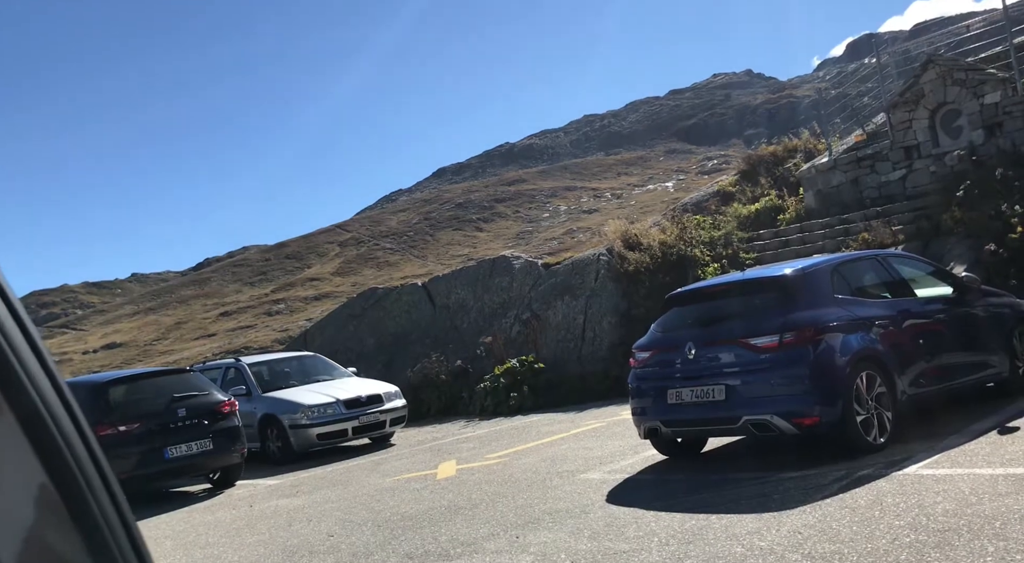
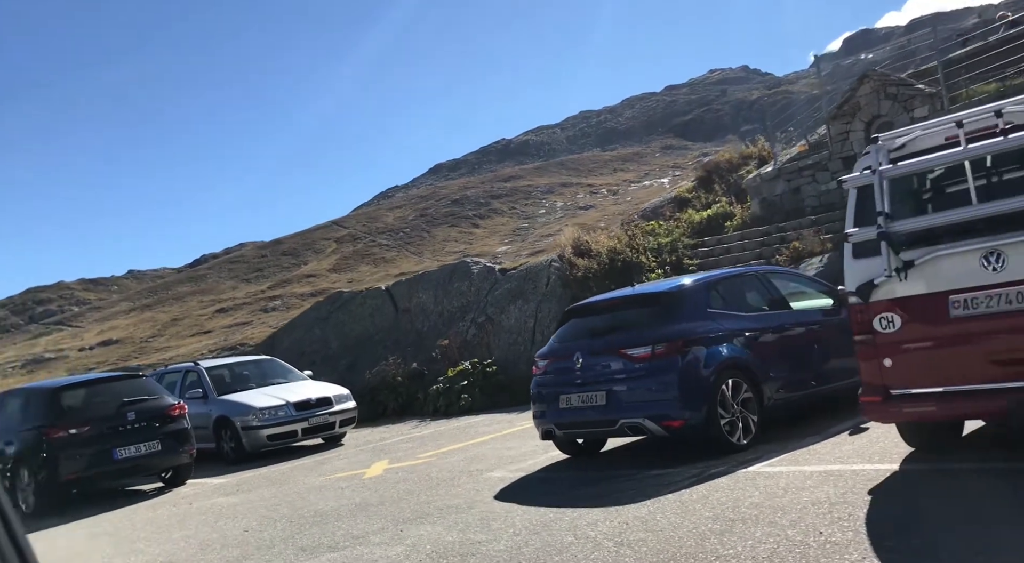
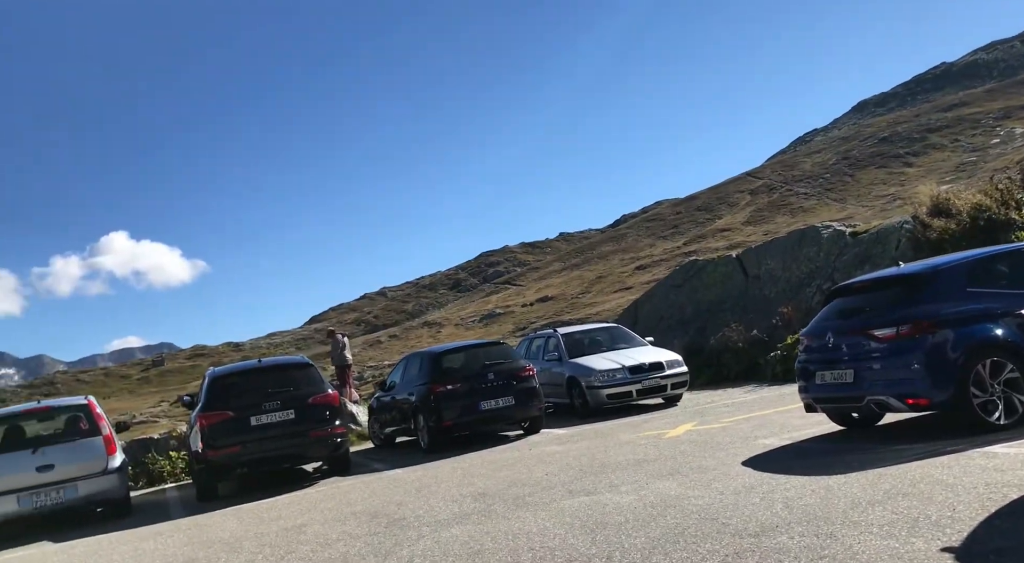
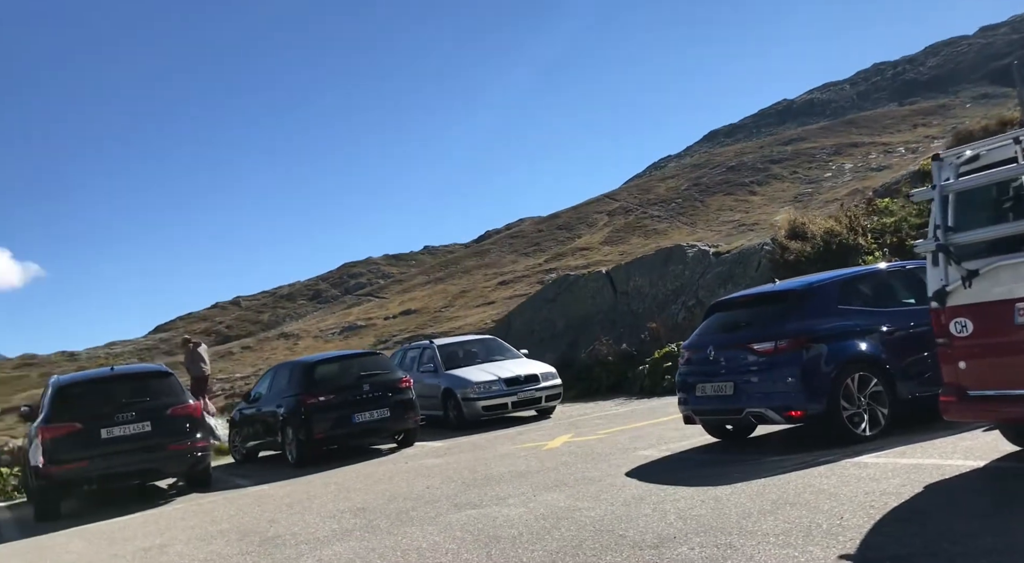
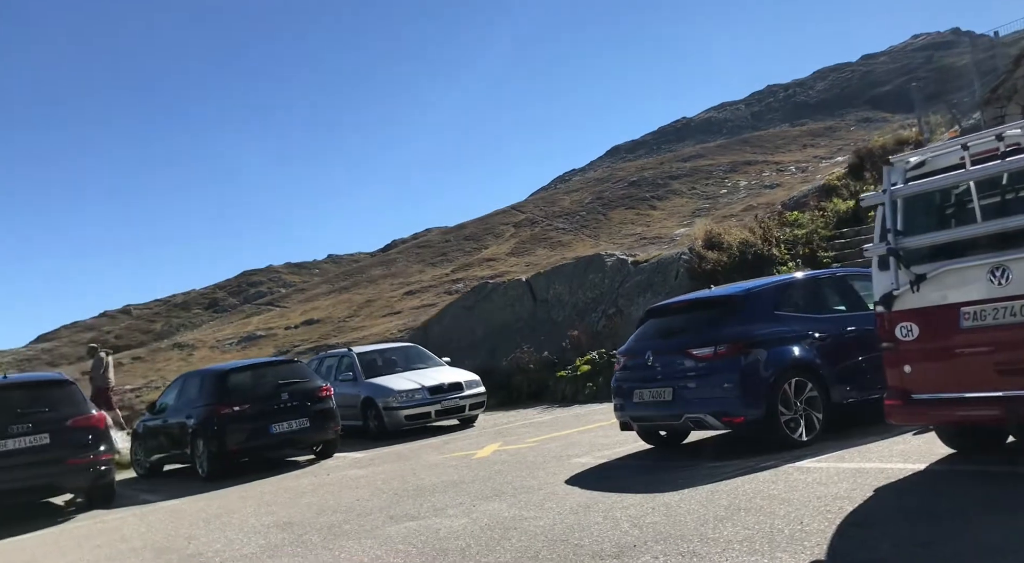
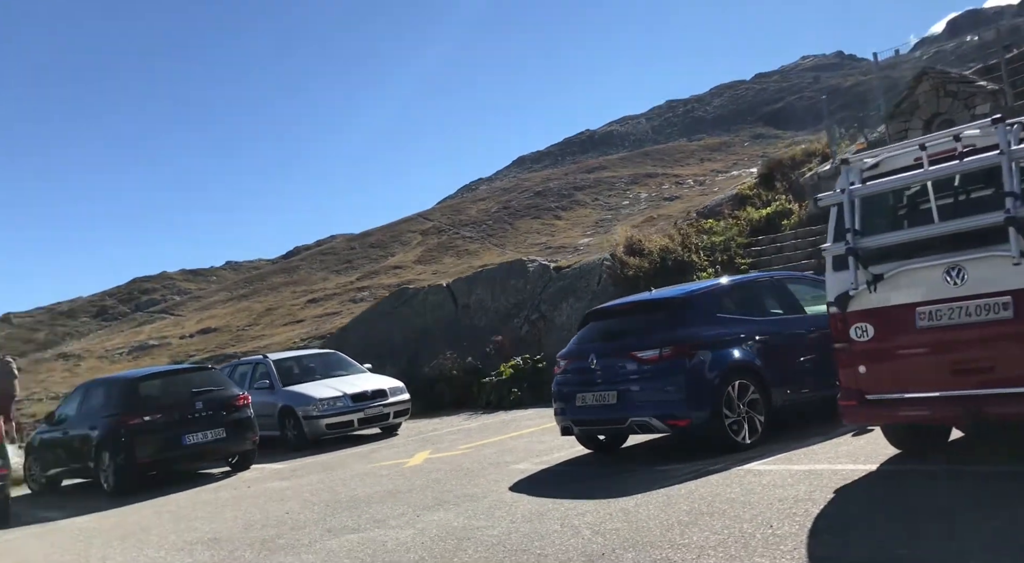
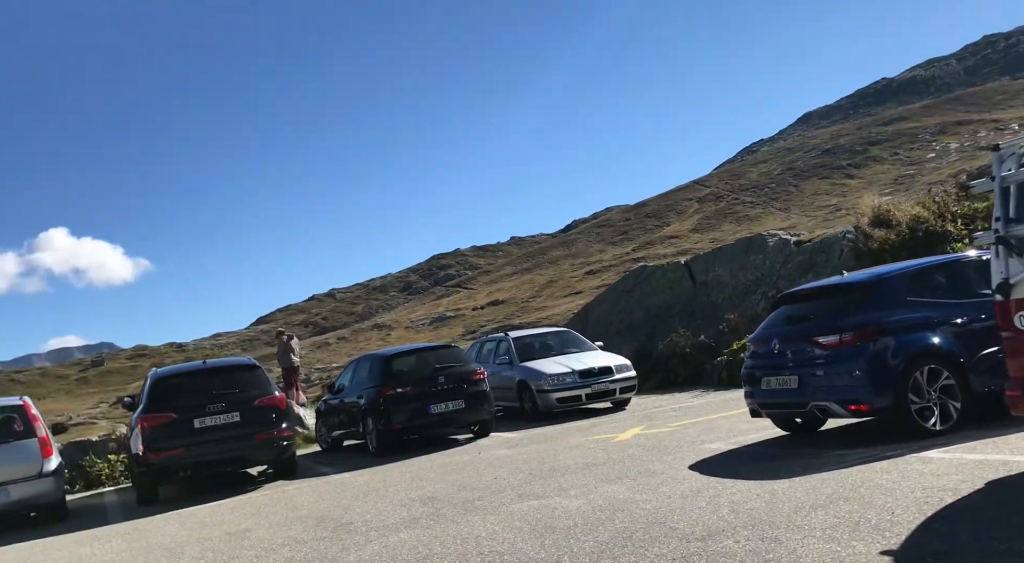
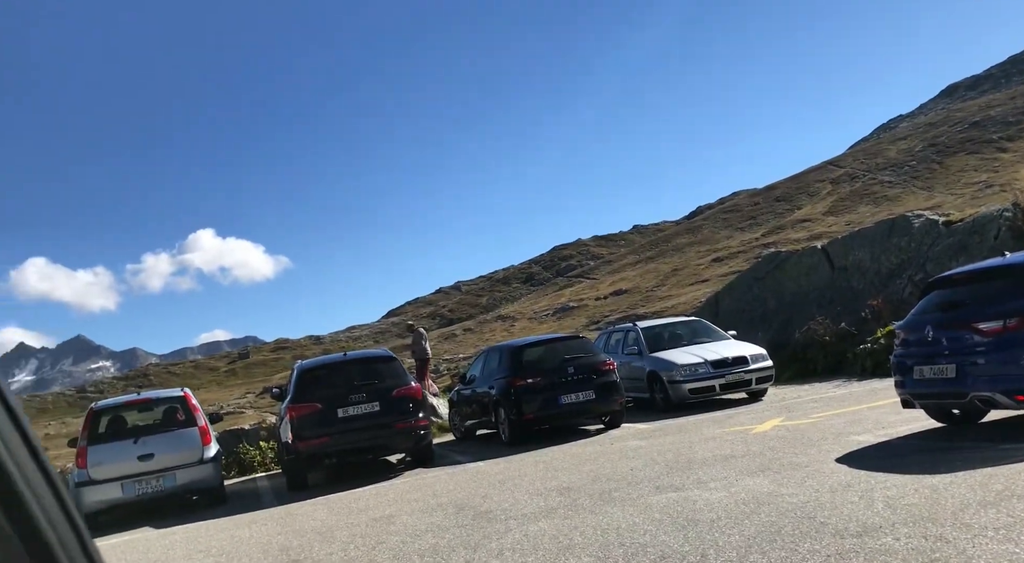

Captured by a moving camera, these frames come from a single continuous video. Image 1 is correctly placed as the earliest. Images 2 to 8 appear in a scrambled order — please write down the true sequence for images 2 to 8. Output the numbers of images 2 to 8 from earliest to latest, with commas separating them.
2, 6, 5, 4, 7, 3, 8
